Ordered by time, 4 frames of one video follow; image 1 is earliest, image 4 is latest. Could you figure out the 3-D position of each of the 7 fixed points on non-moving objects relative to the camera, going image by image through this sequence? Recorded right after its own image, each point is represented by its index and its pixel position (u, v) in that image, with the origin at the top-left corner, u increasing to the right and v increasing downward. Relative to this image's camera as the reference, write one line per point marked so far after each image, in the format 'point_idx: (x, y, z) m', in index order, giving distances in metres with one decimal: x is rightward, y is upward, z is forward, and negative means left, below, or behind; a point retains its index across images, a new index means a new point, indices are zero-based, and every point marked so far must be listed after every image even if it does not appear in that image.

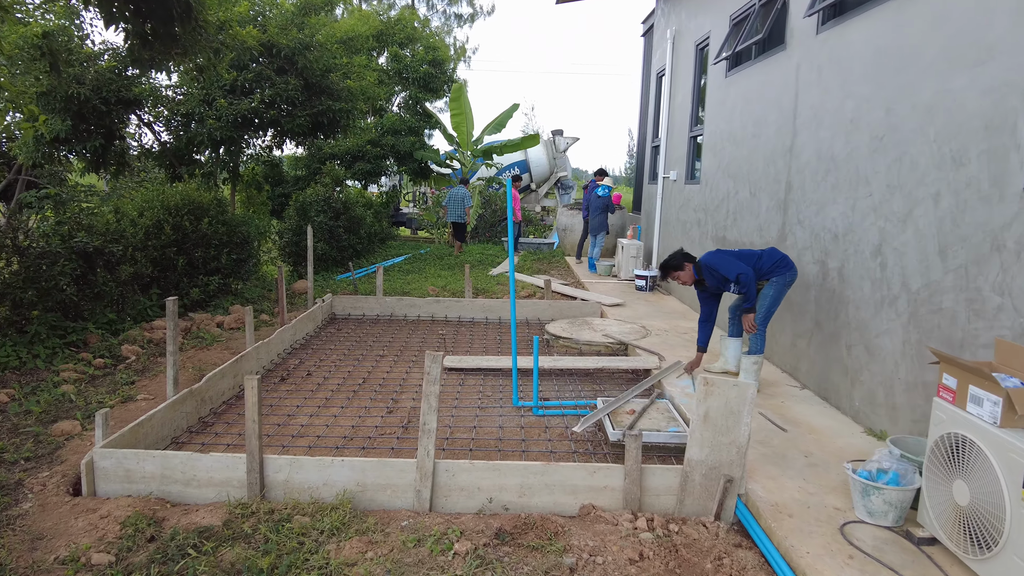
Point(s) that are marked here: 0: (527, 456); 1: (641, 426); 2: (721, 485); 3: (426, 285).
0: (+0.1, -1.0, +3.4) m
1: (+0.8, -0.8, +3.5) m
2: (+0.9, -0.9, +2.8) m
3: (-1.2, 0.0, +8.4) m
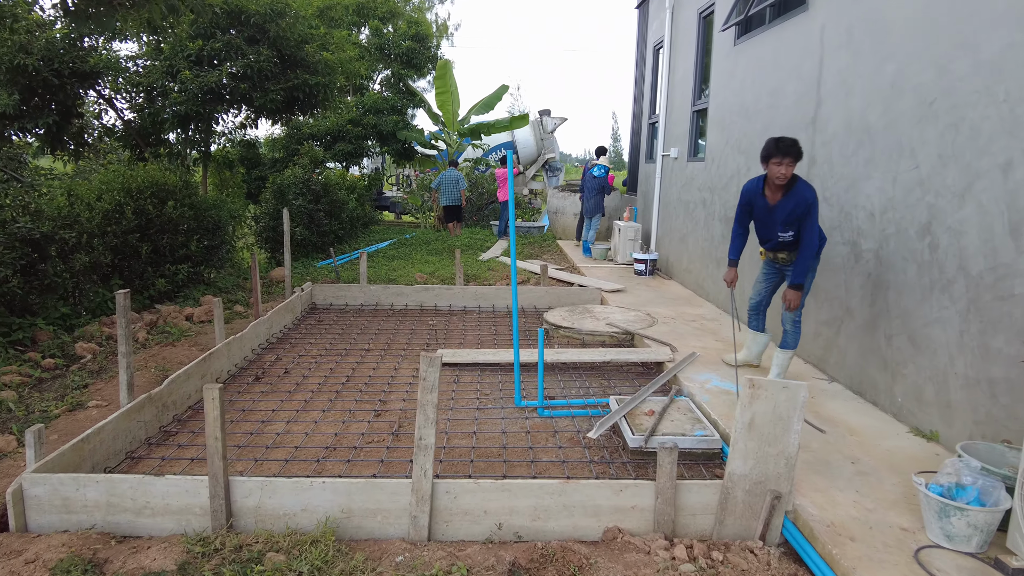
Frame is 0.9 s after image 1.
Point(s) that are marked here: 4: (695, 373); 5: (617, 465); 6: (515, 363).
0: (+0.2, -0.9, +3.0) m
1: (+0.8, -0.7, +3.1) m
2: (+0.9, -0.8, +2.4) m
3: (-1.3, +0.2, +7.9) m
4: (+1.2, -0.6, +4.1) m
5: (+0.5, -0.9, +3.0) m
6: (0.0, -0.5, +3.8) m
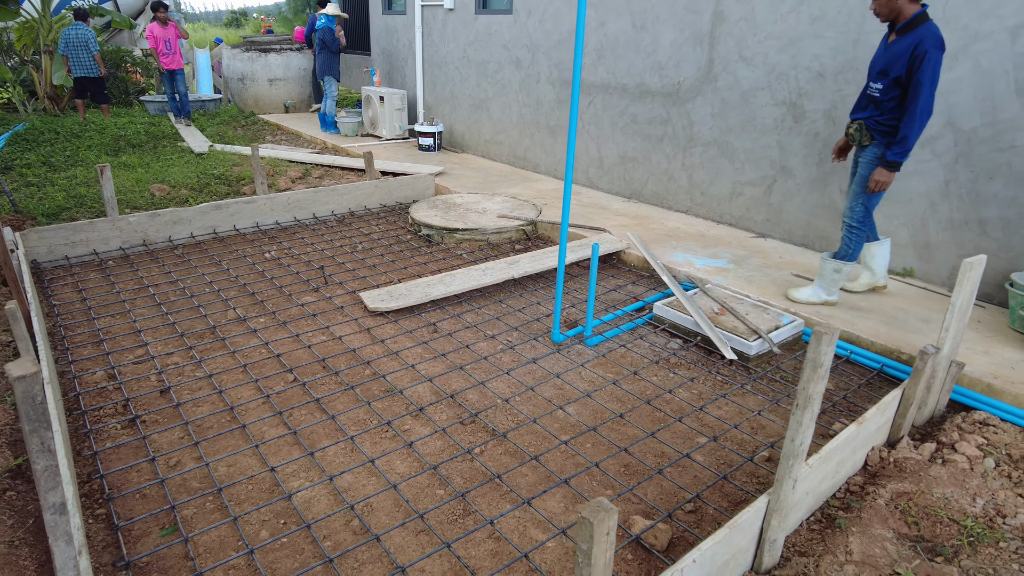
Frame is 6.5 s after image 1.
0: (+0.8, -0.5, +2.5) m
1: (+1.2, -0.2, +2.9) m
2: (+1.8, -0.3, +2.4) m
3: (-3.4, +0.9, +5.4) m
4: (+1.0, +0.2, +3.9) m
5: (+1.1, -0.4, +2.7) m
6: (+0.2, 0.0, +3.0) m
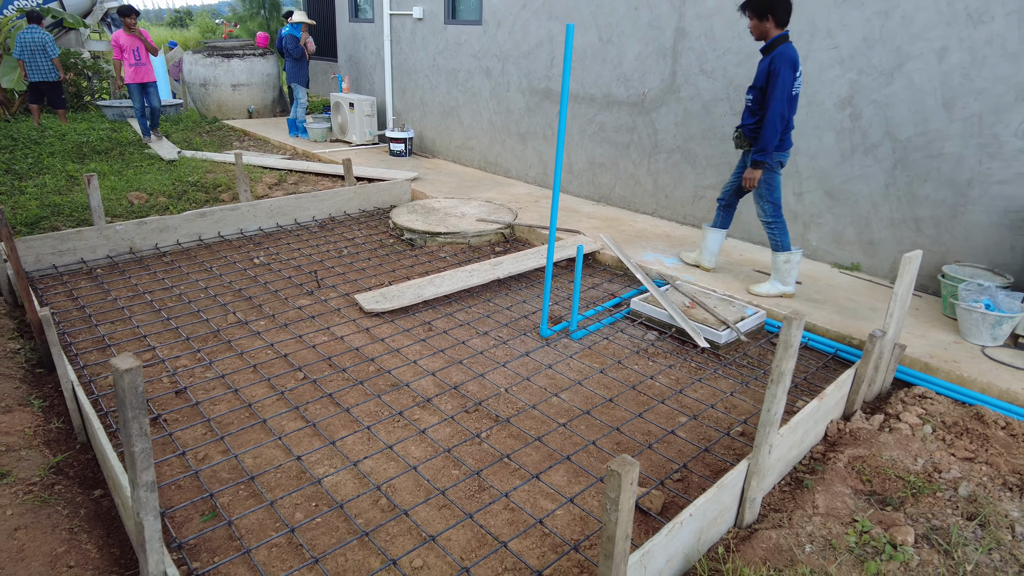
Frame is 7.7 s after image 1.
0: (+0.8, -0.5, +2.8) m
1: (+1.2, -0.2, +3.2) m
2: (+1.8, -0.3, +2.8) m
3: (-3.6, +0.9, +5.4) m
4: (+0.9, +0.2, +4.2) m
5: (+1.1, -0.4, +3.0) m
6: (+0.1, 0.0, +3.2) m
